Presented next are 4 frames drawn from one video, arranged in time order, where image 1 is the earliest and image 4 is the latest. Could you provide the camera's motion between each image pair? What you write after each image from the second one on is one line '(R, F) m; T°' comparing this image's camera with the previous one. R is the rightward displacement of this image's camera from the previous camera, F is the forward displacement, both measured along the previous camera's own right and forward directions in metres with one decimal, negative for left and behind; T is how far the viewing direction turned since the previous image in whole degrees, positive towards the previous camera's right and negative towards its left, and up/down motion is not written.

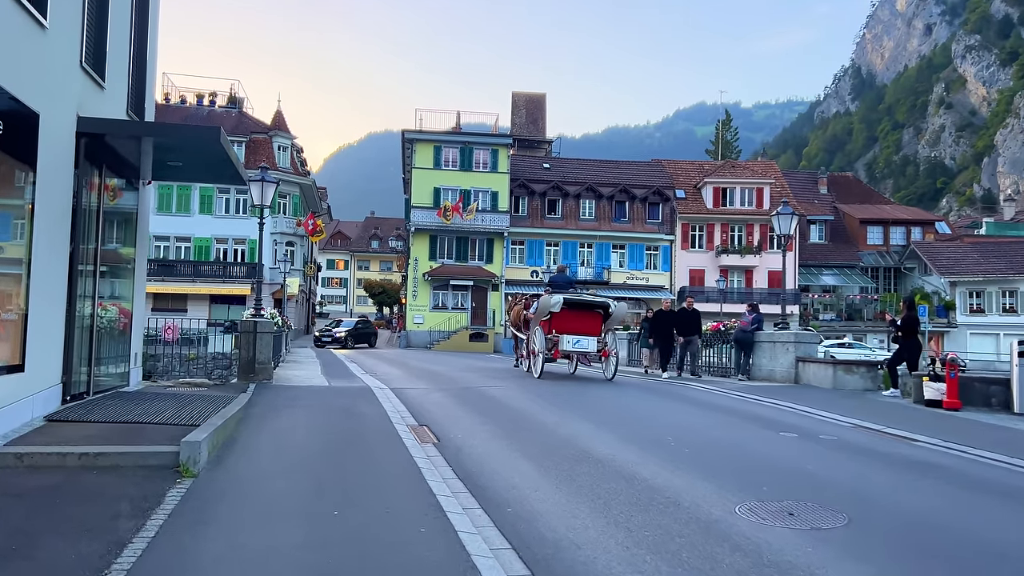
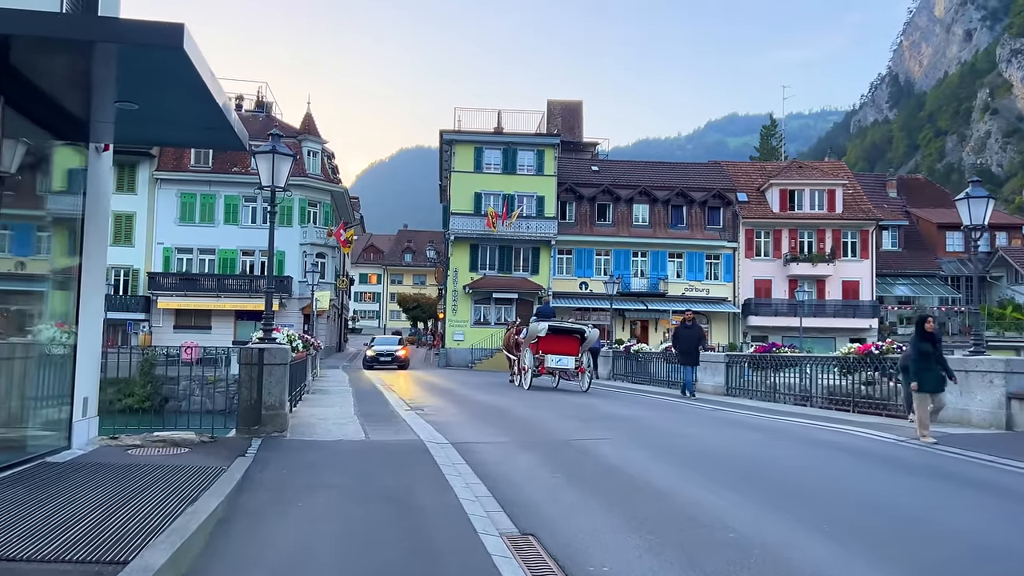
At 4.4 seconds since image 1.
(-1.0, +4.4) m; -2°
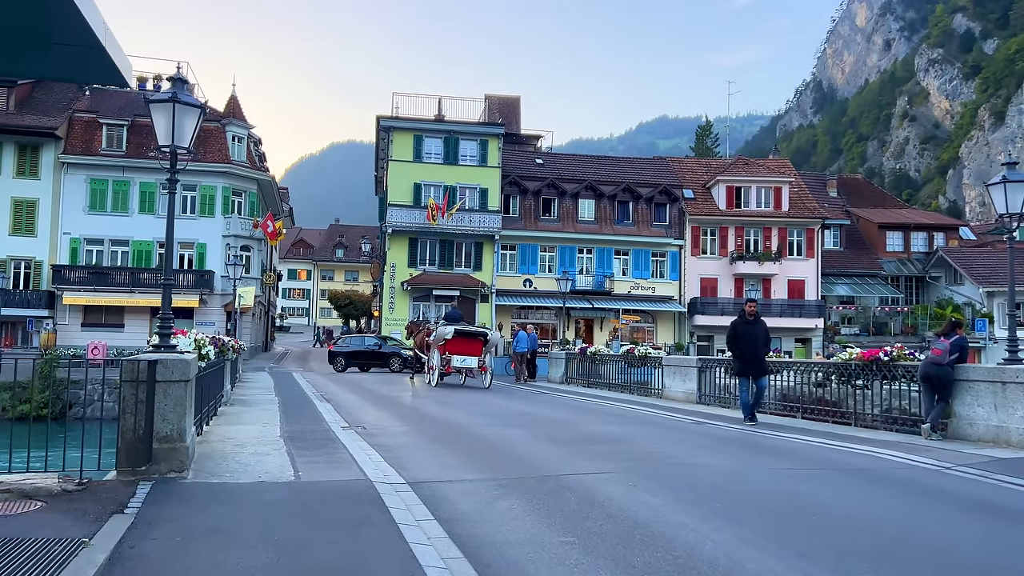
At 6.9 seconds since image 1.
(-0.4, +2.4) m; +5°
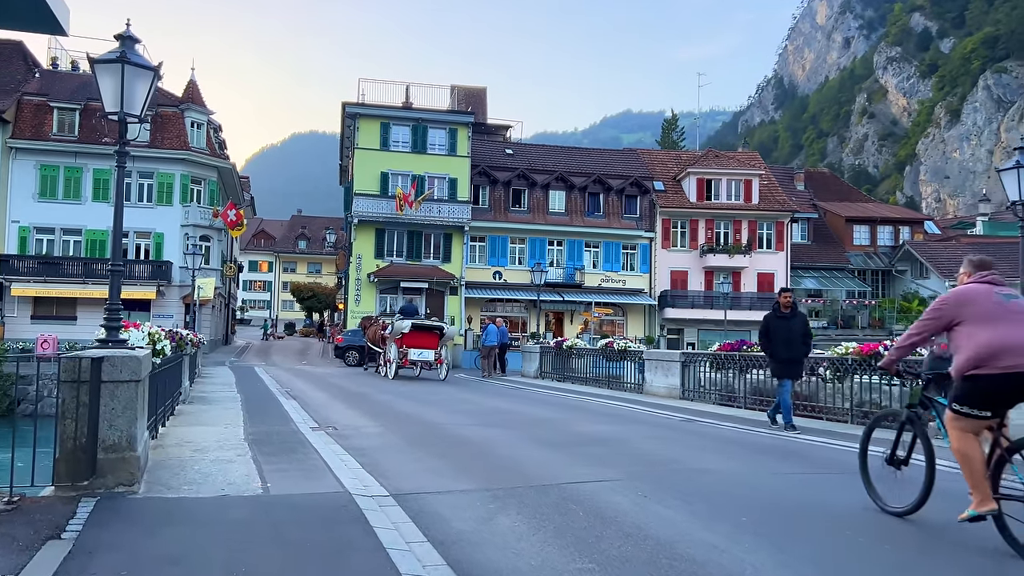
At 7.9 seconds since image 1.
(-0.3, +0.9) m; +3°
